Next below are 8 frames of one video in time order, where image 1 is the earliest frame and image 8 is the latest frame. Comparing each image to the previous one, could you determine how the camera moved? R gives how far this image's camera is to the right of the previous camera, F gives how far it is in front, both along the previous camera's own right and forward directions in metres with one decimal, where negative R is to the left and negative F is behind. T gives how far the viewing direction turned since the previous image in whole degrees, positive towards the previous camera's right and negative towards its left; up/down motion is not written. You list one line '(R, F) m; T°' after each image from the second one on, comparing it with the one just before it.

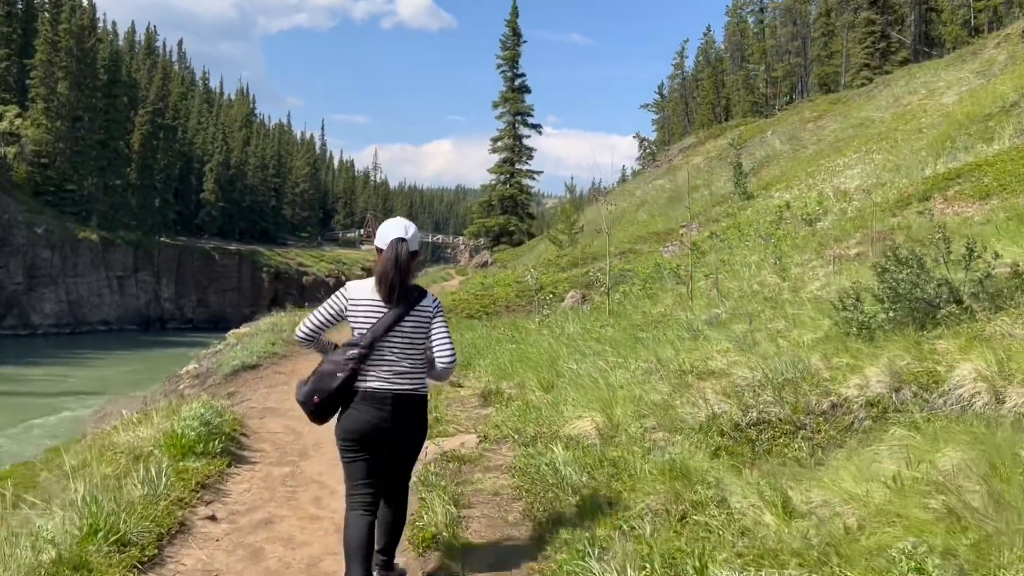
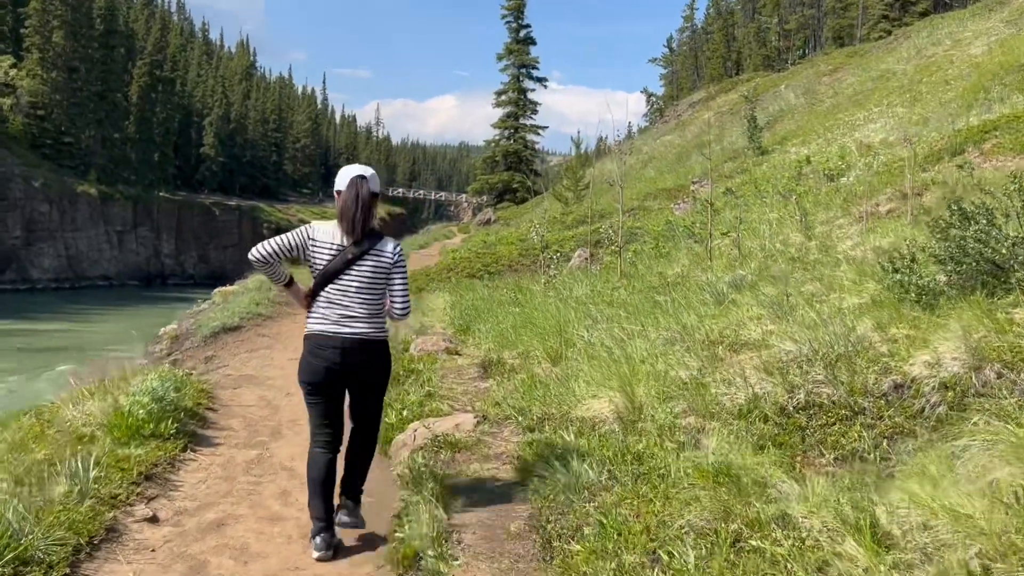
(0.0, +1.0) m; 0°
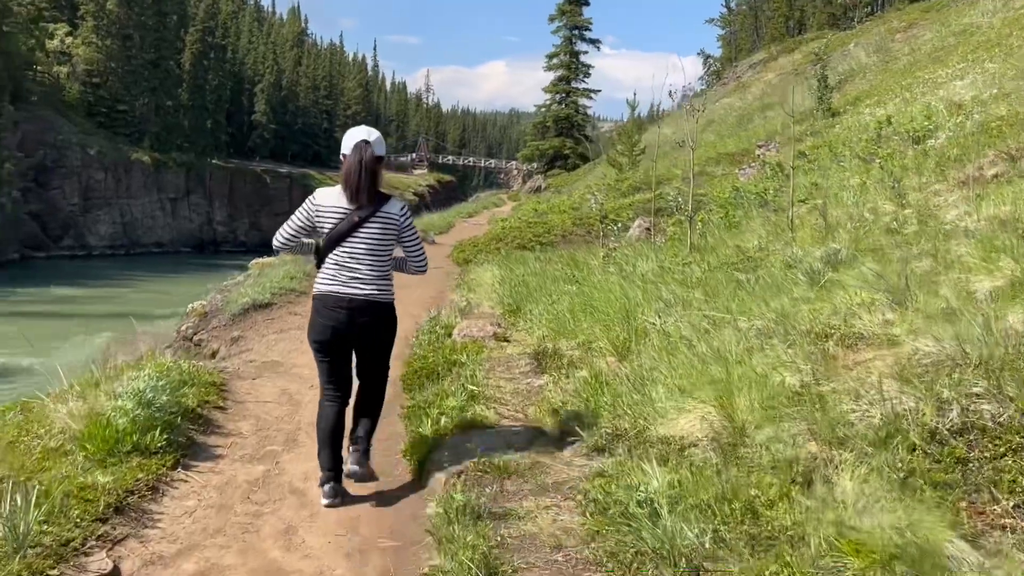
(-0.1, +1.1) m; -3°
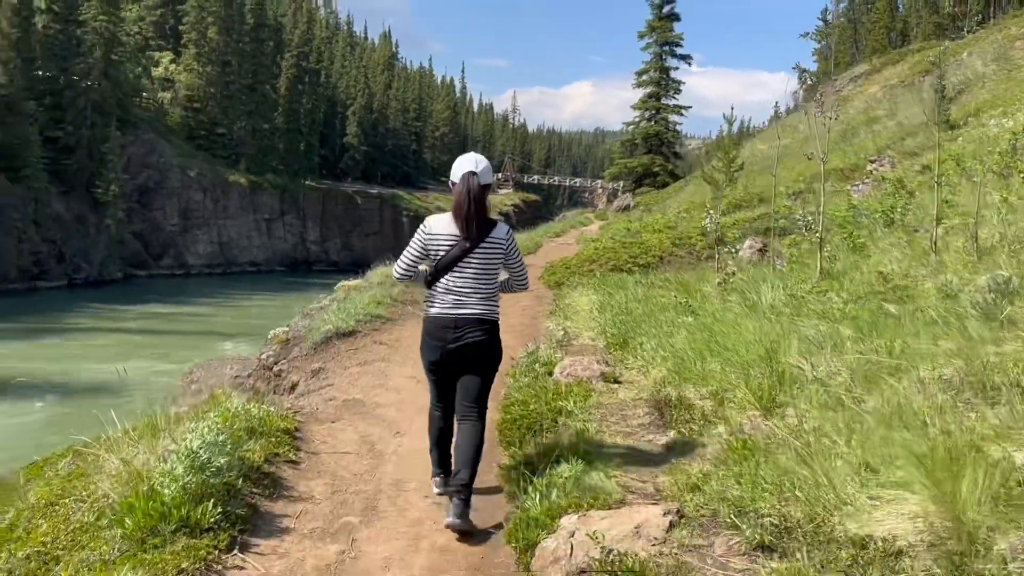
(-0.2, +0.9) m; -6°
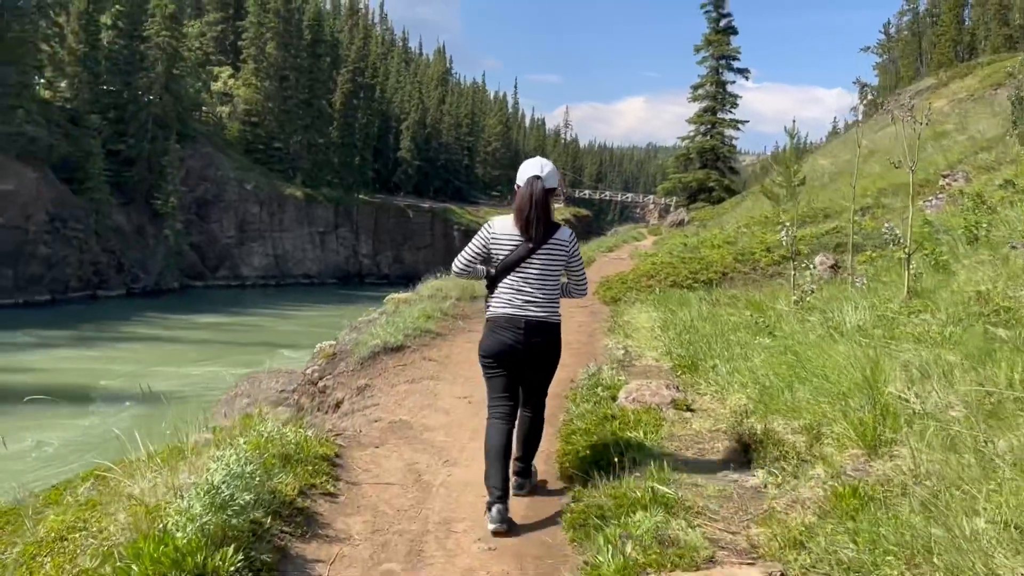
(-0.1, +0.5) m; -3°
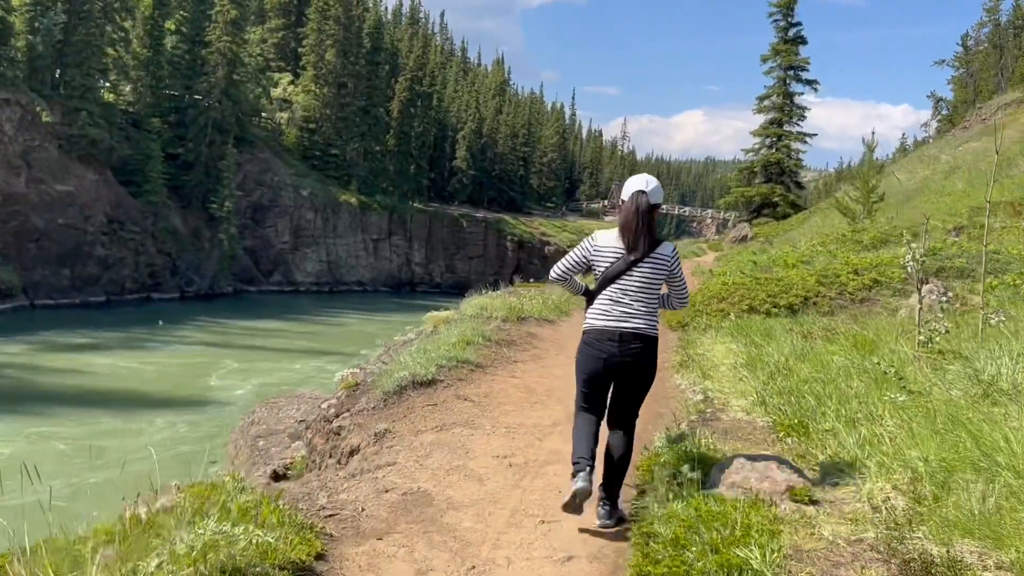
(0.0, +1.5) m; -4°
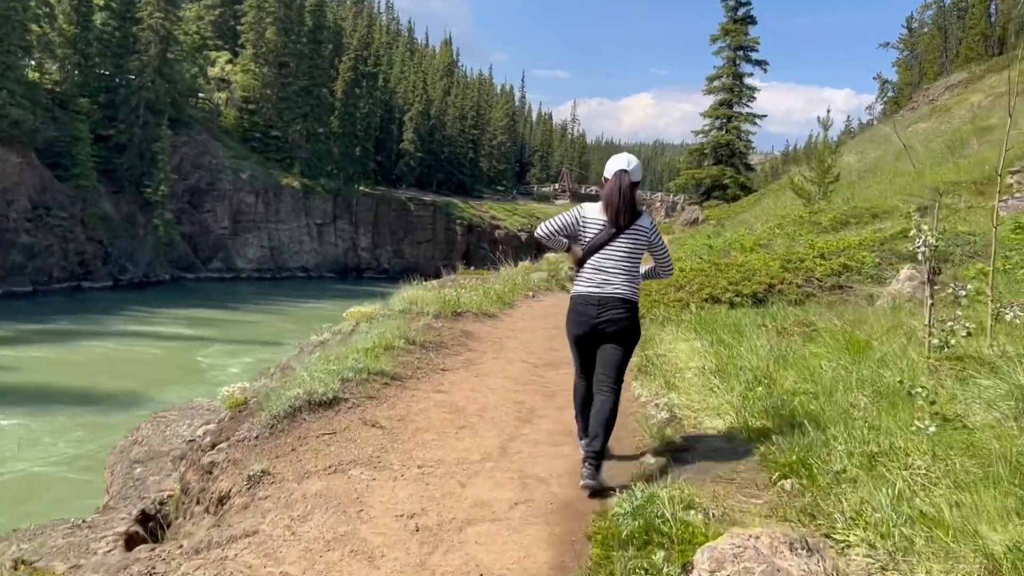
(+0.2, +1.4) m; +3°
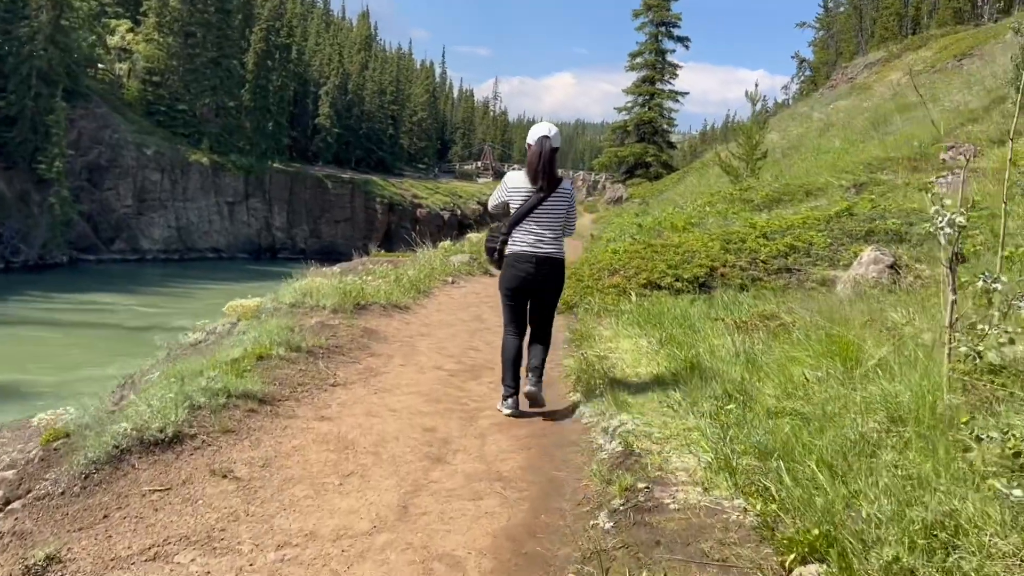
(+0.1, +1.4) m; +5°
